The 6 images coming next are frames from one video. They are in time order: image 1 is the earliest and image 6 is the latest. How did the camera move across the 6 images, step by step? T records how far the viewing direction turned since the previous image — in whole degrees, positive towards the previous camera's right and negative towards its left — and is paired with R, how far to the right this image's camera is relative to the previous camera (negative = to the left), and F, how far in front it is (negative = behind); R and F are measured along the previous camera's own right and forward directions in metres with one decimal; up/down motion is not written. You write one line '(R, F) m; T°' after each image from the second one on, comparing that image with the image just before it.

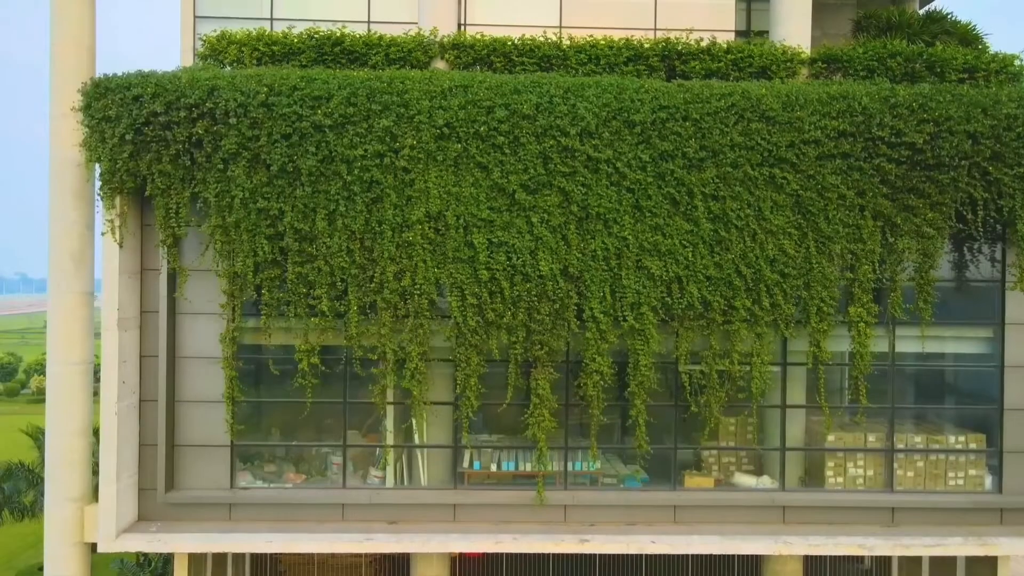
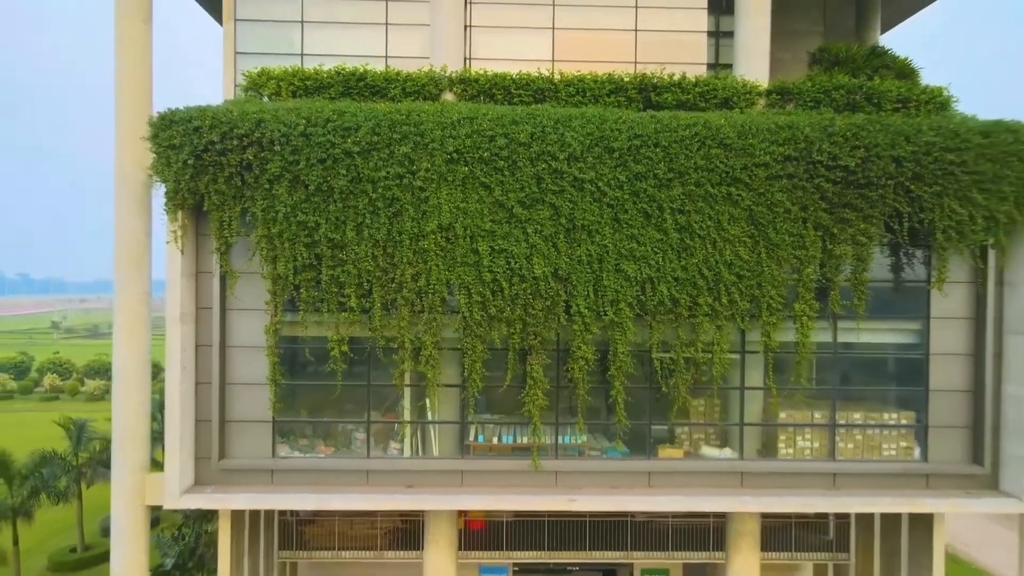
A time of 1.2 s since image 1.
(0.0, -1.4) m; 0°
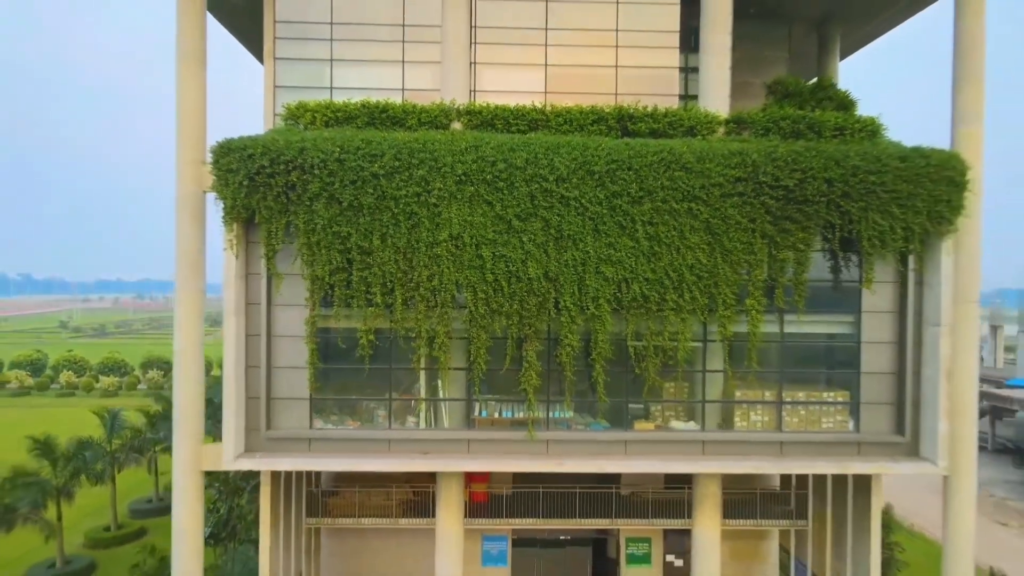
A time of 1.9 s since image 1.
(0.0, -1.8) m; 0°
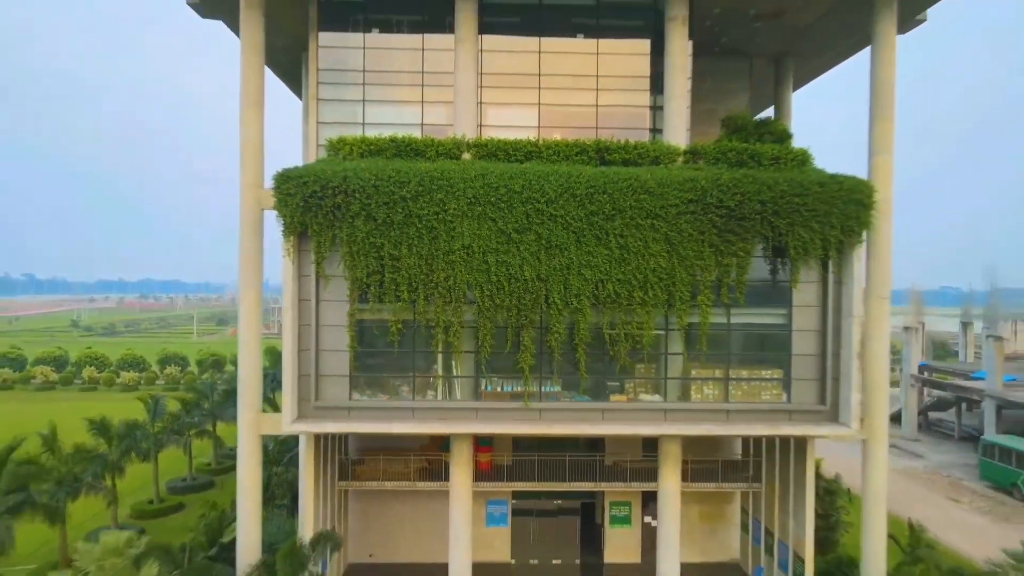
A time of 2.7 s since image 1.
(0.0, -2.7) m; 0°
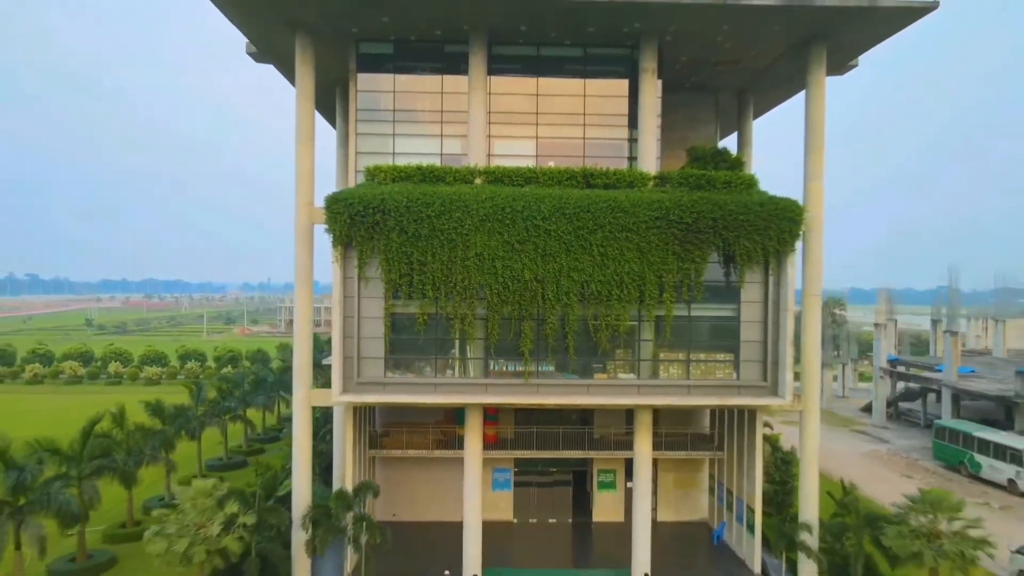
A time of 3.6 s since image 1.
(-0.1, -3.4) m; 0°
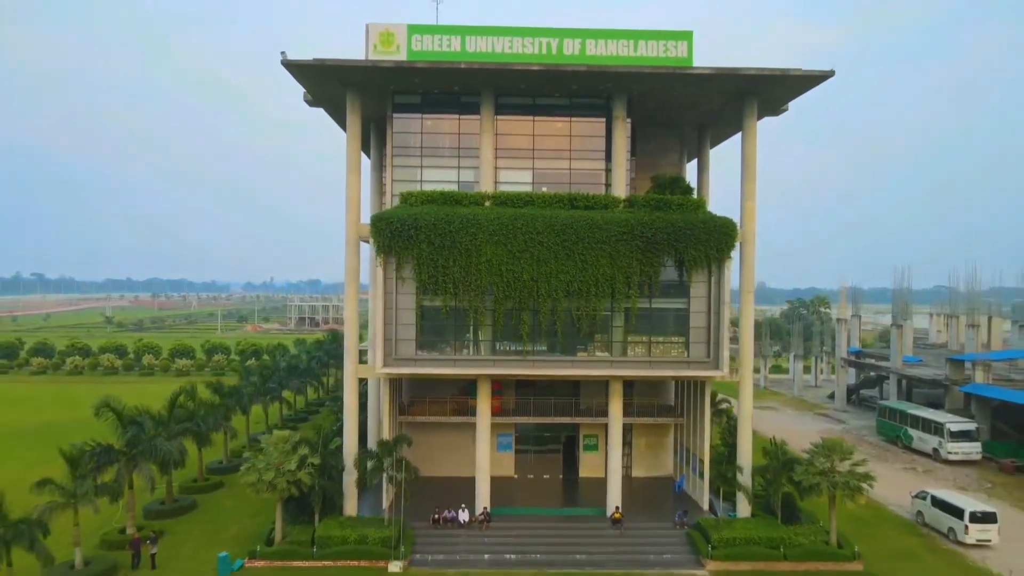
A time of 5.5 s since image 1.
(0.0, -5.1) m; 0°
